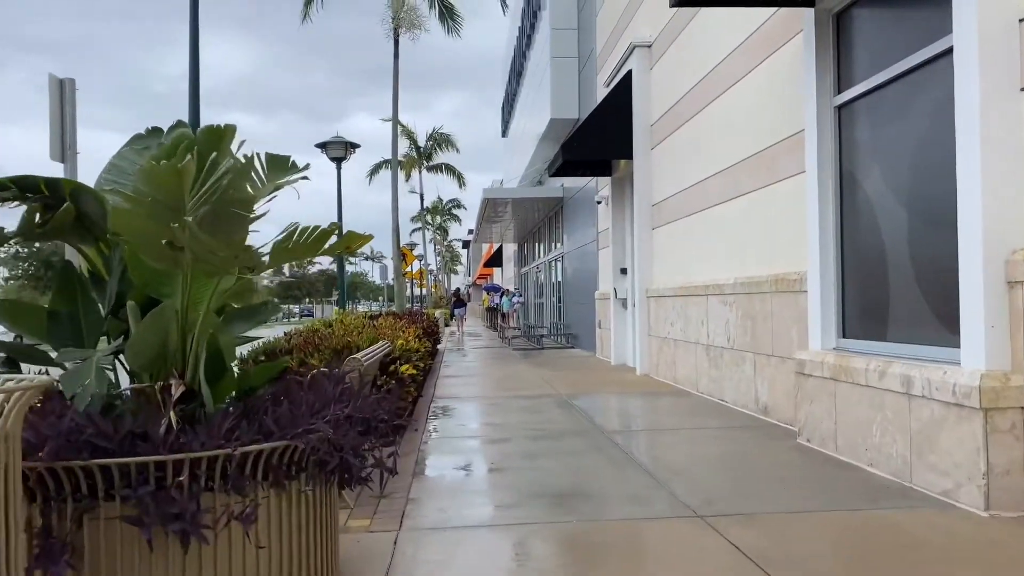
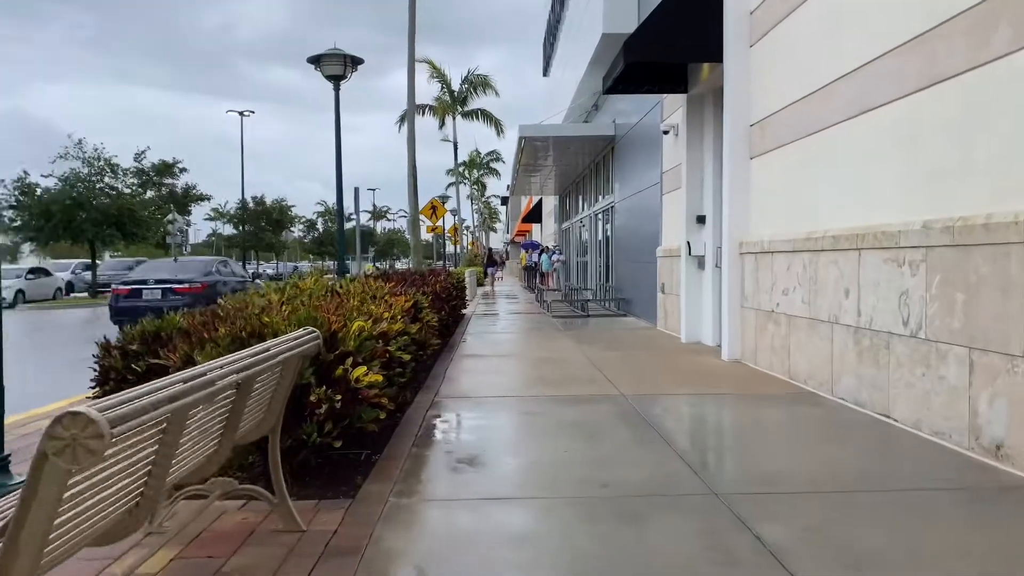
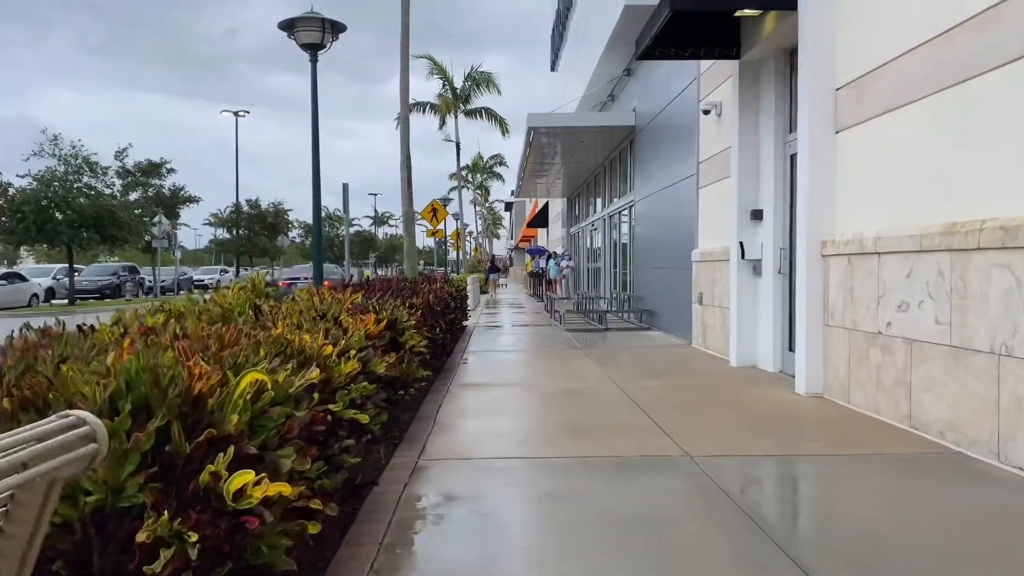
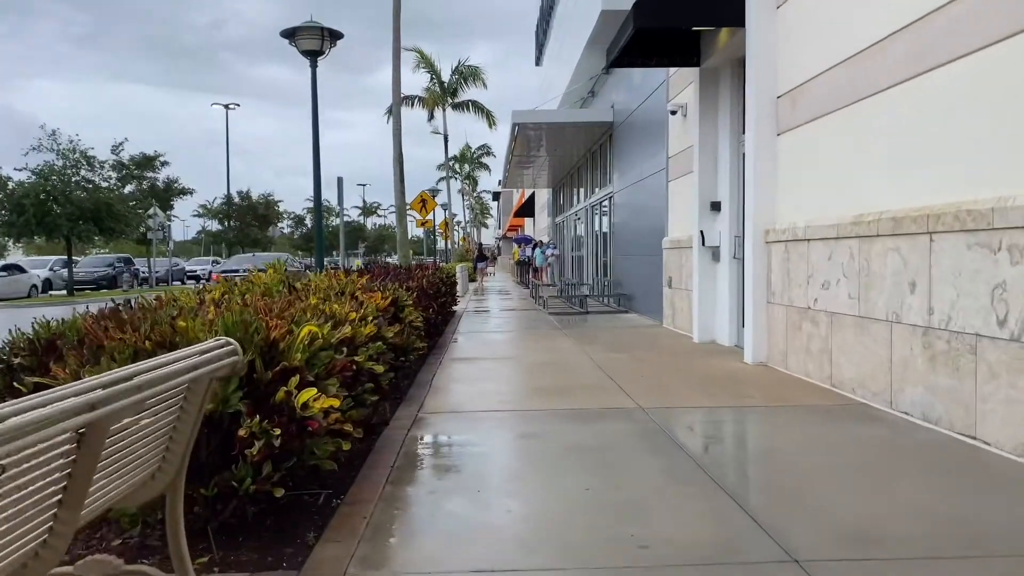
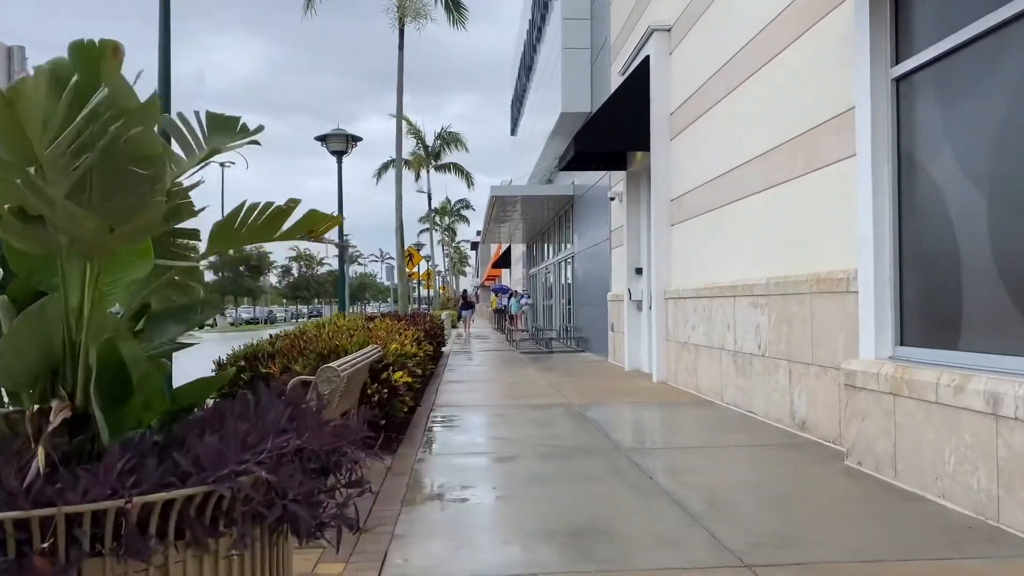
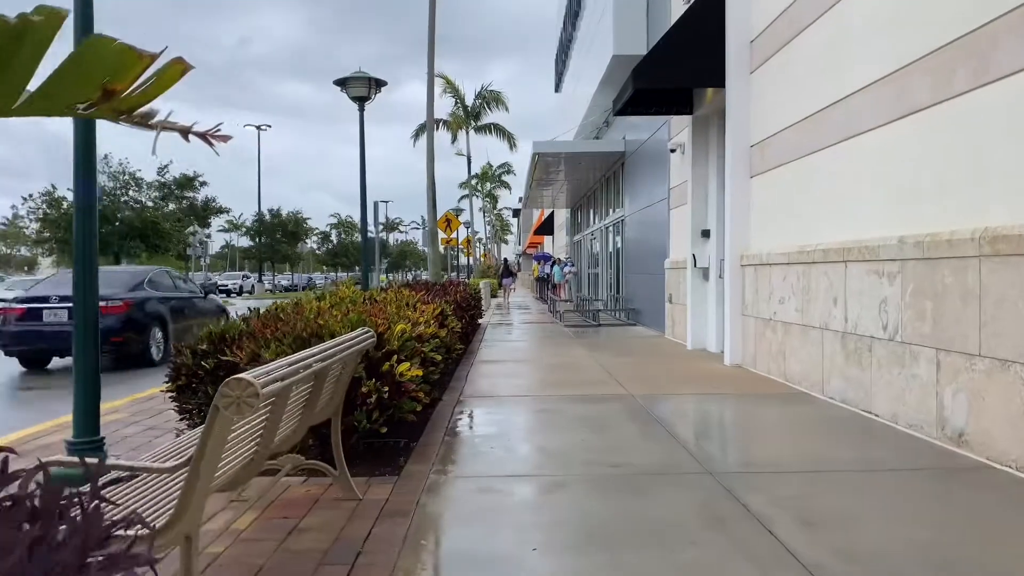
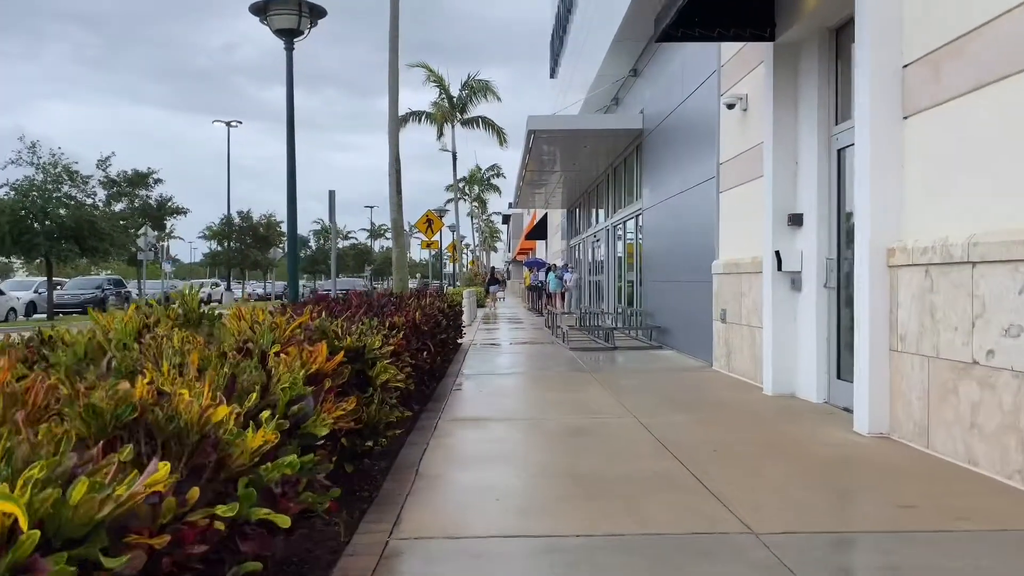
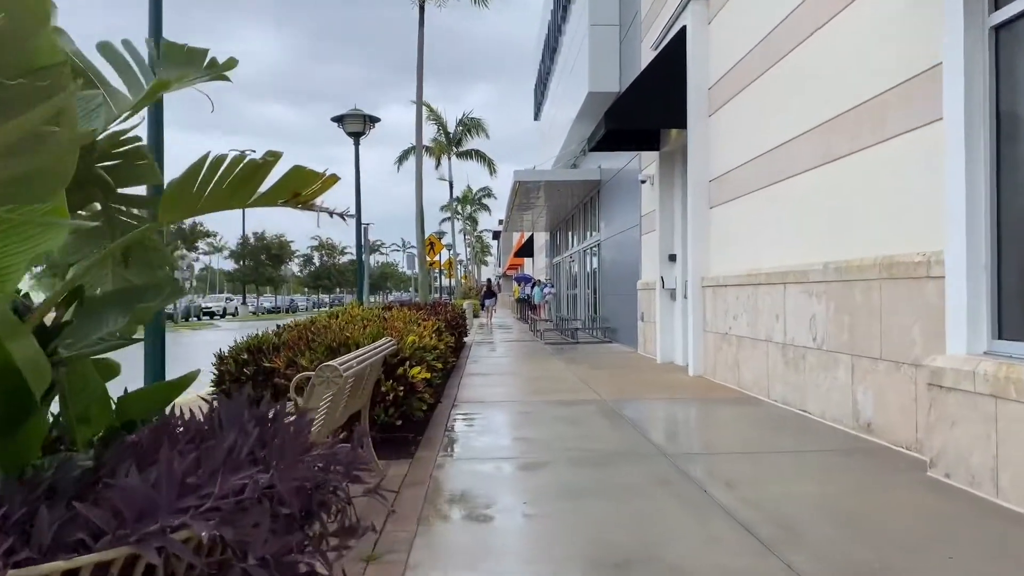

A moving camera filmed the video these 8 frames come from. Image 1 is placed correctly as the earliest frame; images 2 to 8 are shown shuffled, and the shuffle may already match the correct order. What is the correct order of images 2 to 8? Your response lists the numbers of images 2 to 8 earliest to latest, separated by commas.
5, 8, 6, 2, 4, 3, 7
